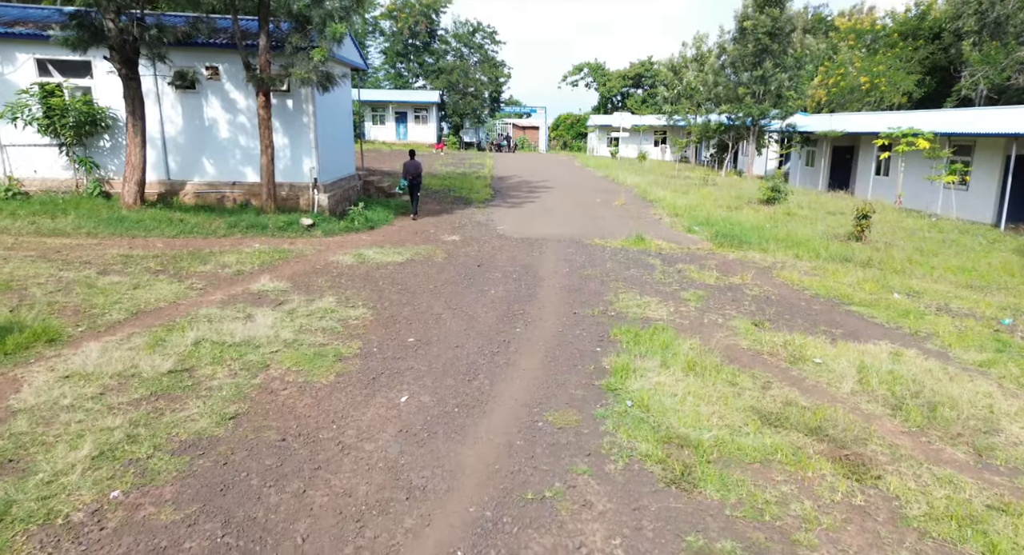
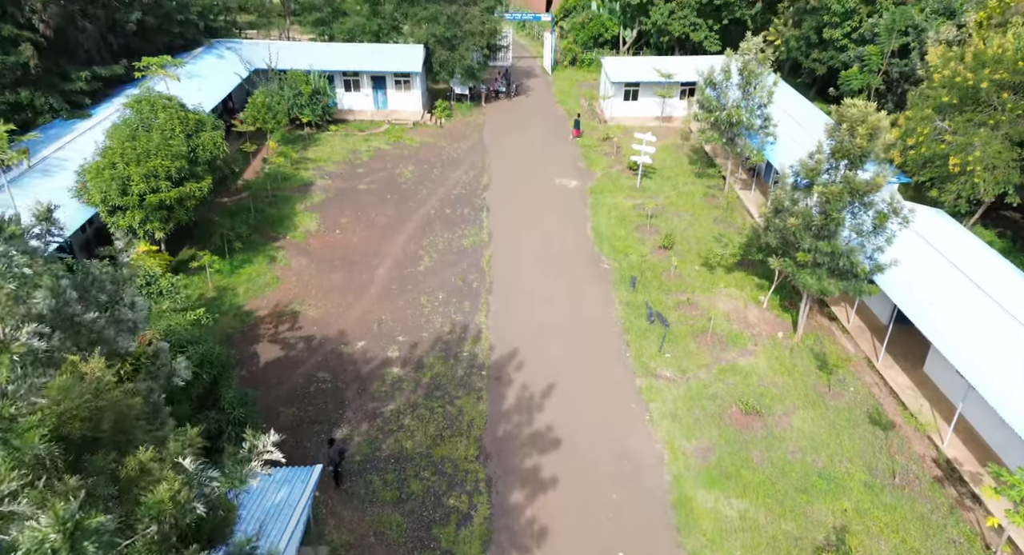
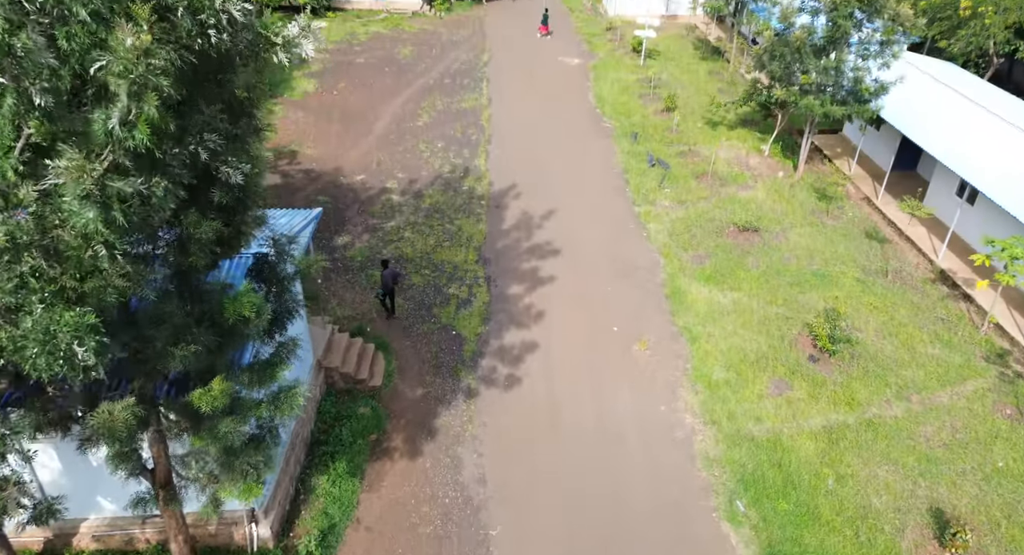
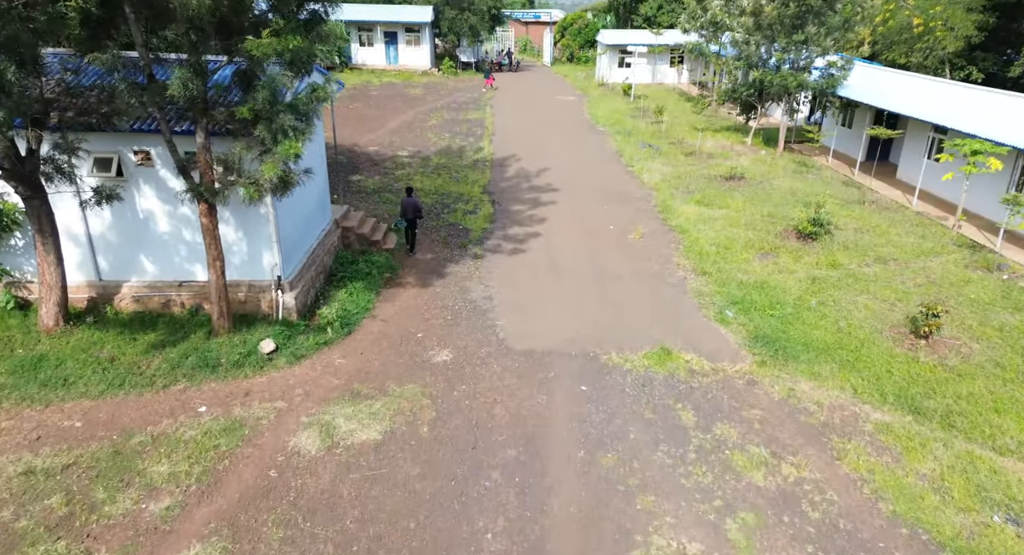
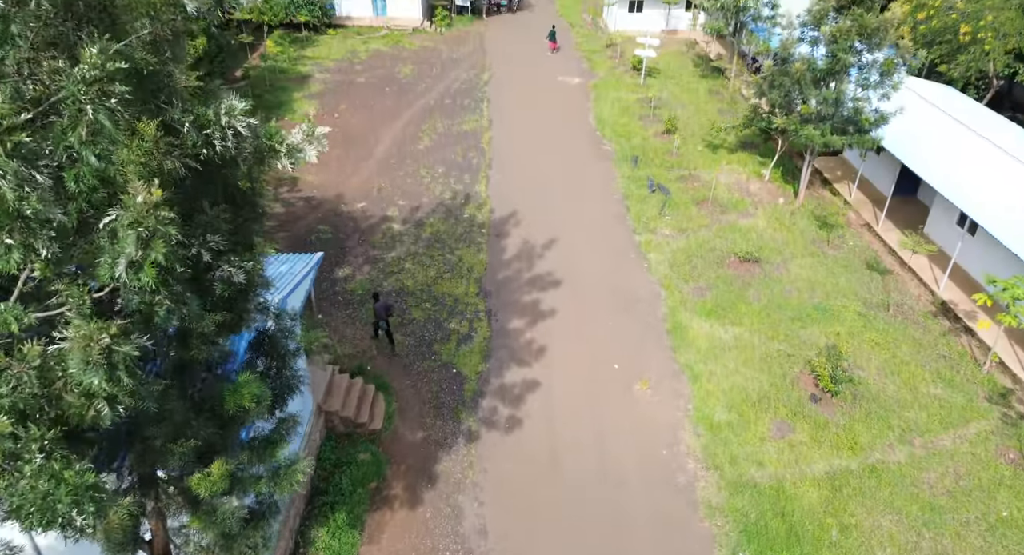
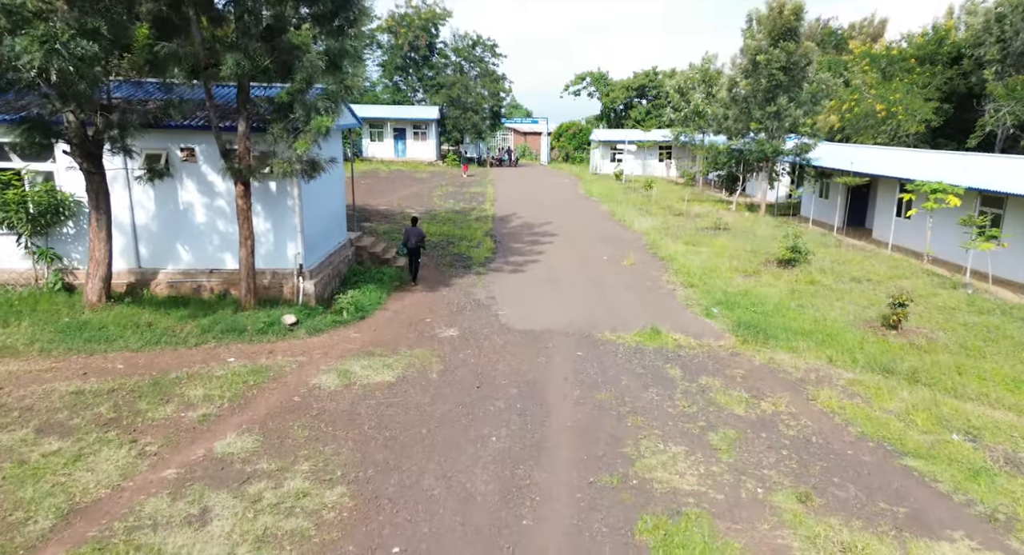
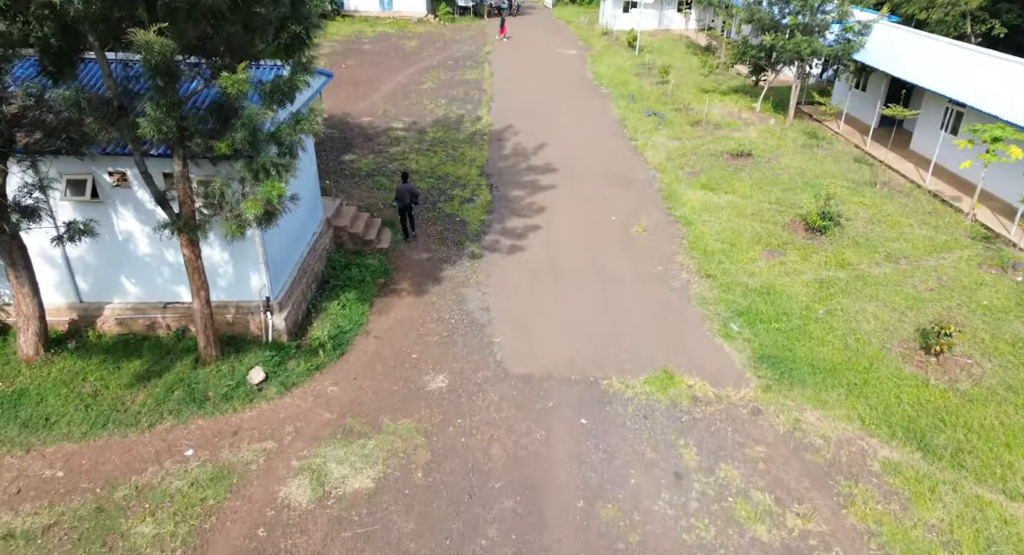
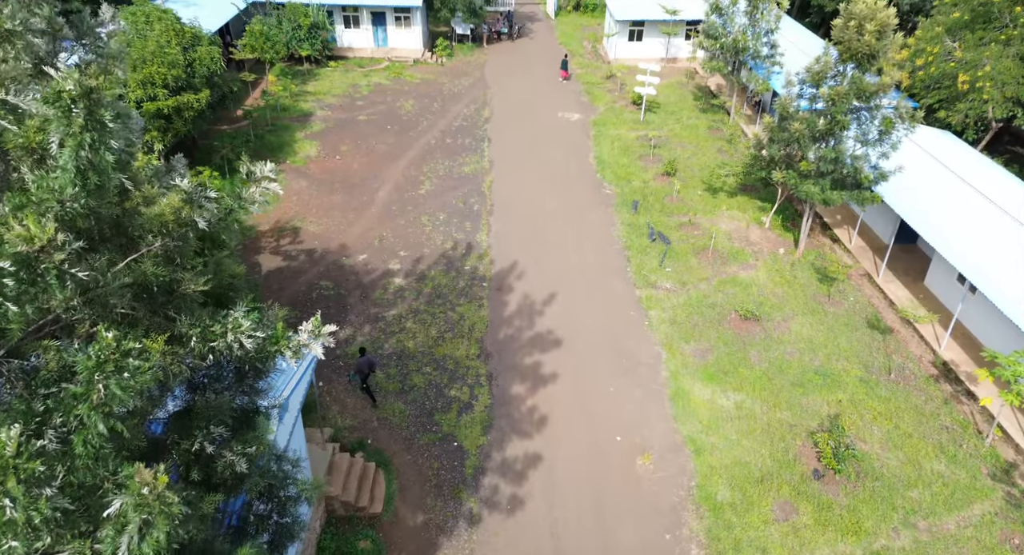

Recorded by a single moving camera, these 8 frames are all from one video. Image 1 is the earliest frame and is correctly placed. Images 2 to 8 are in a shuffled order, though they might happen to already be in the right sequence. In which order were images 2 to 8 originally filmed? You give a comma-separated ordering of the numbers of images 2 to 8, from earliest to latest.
6, 4, 7, 3, 5, 8, 2
